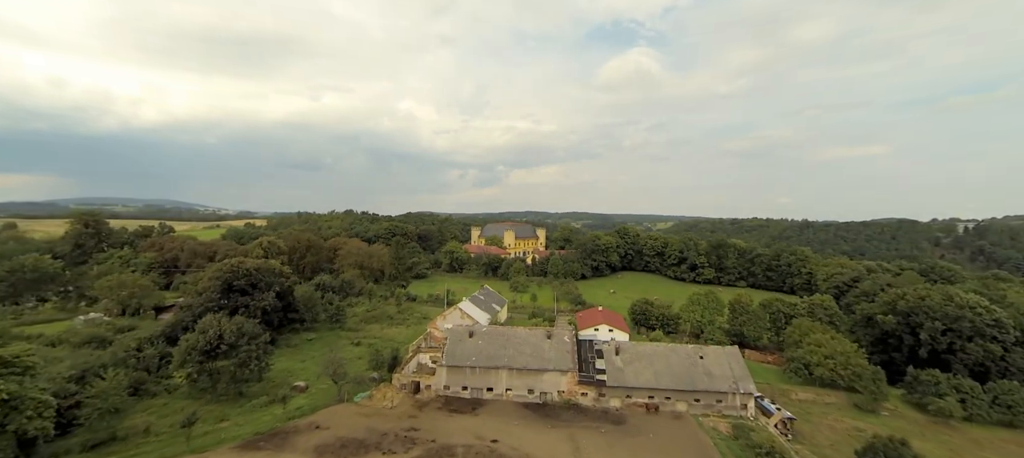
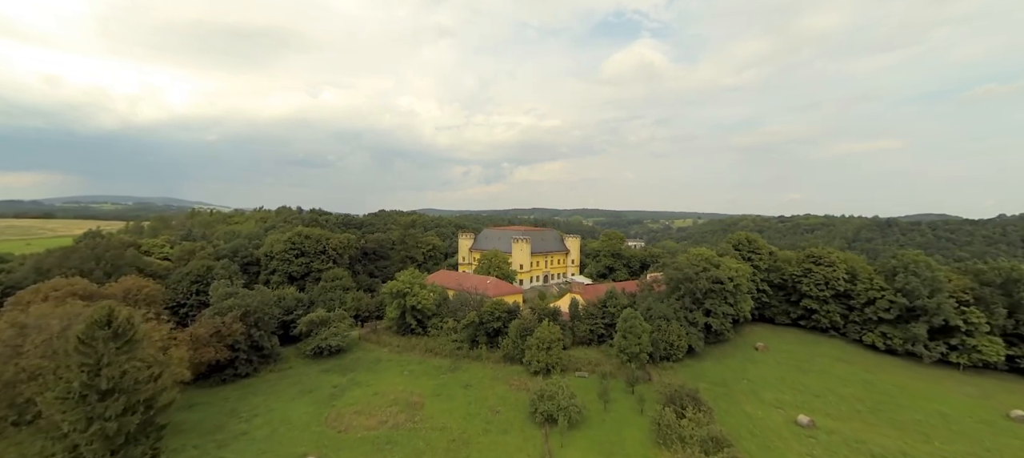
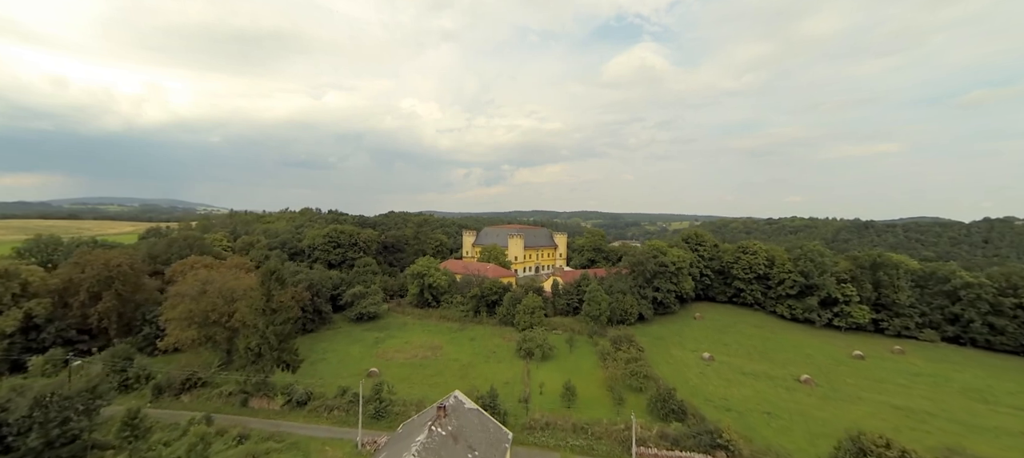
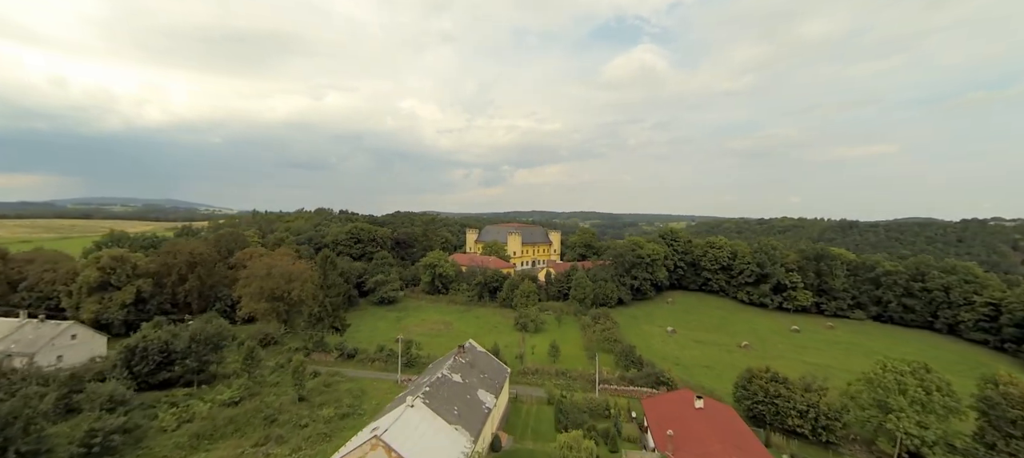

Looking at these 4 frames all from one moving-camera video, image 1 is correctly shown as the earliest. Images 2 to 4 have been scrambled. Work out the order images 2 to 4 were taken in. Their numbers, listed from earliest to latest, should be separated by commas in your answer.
4, 3, 2
